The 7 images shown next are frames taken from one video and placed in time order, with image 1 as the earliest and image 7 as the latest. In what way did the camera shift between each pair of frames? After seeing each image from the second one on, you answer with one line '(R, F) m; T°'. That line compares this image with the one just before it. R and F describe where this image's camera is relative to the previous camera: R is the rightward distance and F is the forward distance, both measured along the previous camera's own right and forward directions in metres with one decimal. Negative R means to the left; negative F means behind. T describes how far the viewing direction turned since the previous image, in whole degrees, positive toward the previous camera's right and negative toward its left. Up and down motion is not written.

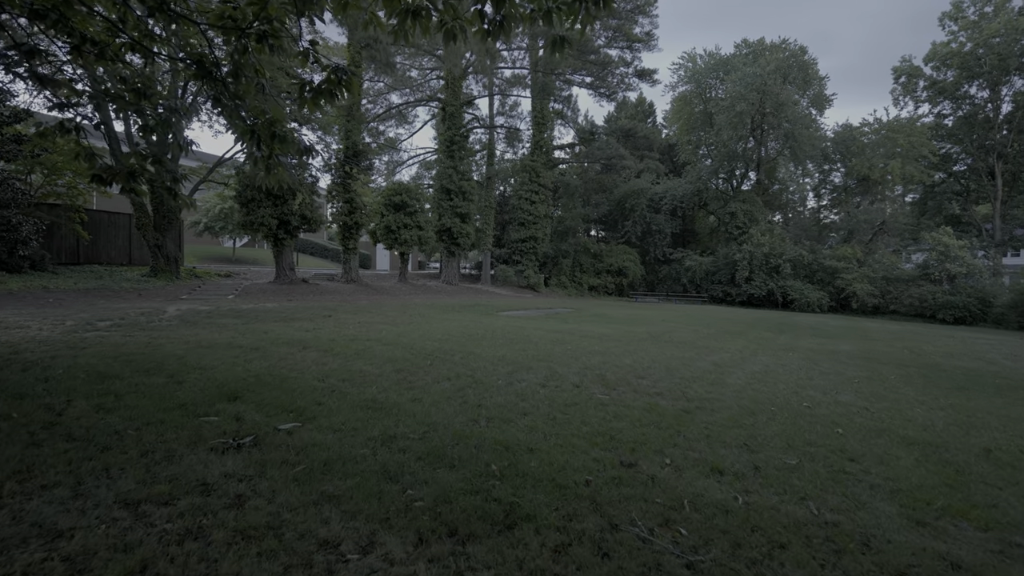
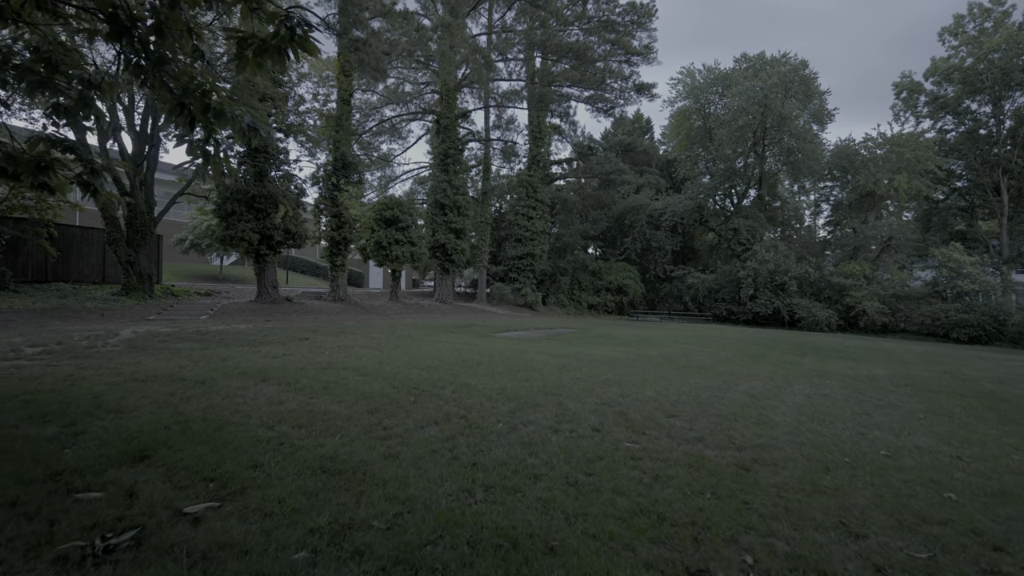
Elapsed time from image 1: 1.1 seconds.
(-0.1, +1.0) m; +1°
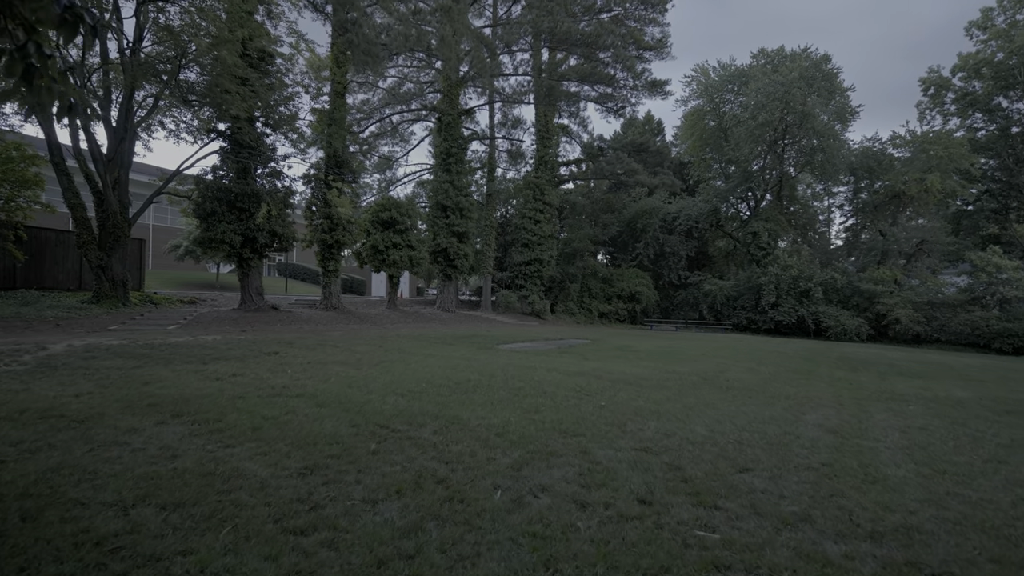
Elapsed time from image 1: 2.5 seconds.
(0.0, +1.4) m; -1°
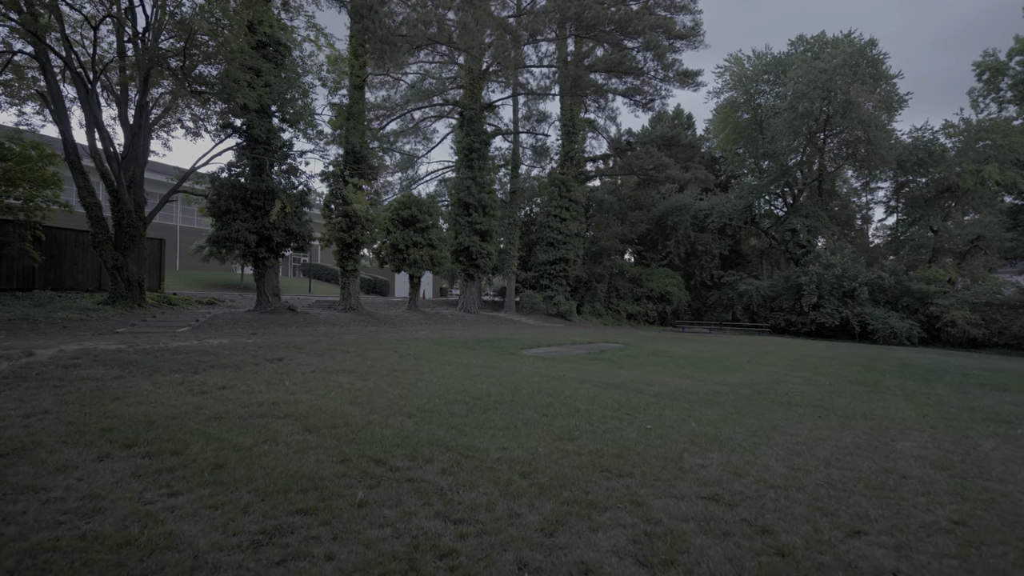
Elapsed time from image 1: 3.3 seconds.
(0.0, +0.8) m; -3°
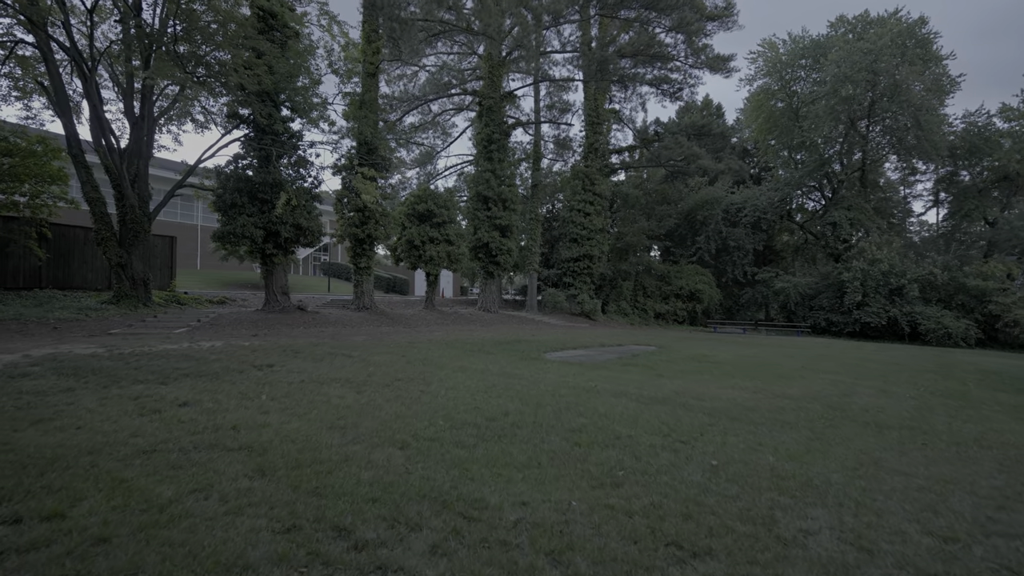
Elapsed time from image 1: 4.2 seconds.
(0.0, +1.0) m; -2°
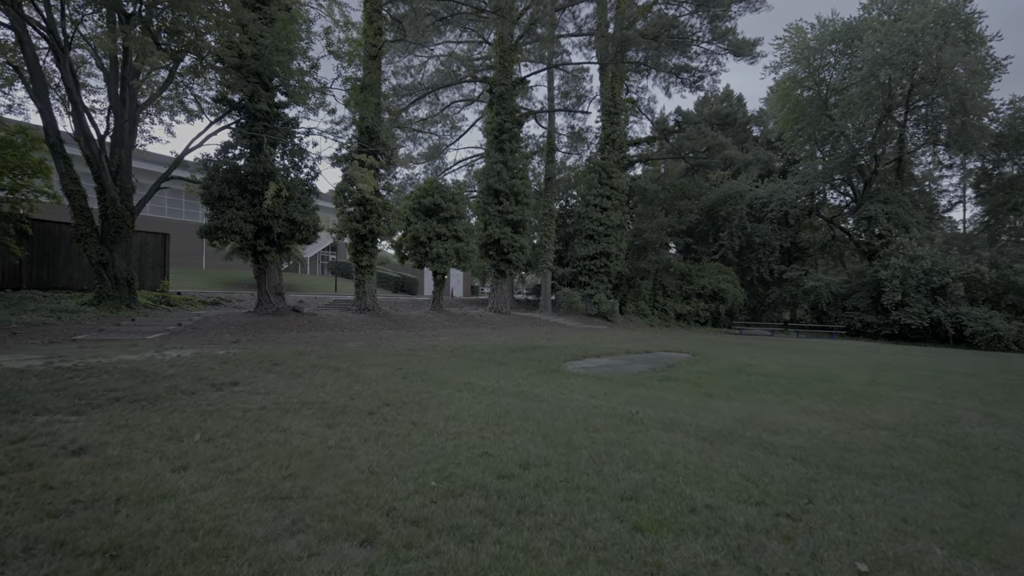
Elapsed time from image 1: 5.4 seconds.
(-0.1, +1.2) m; -1°
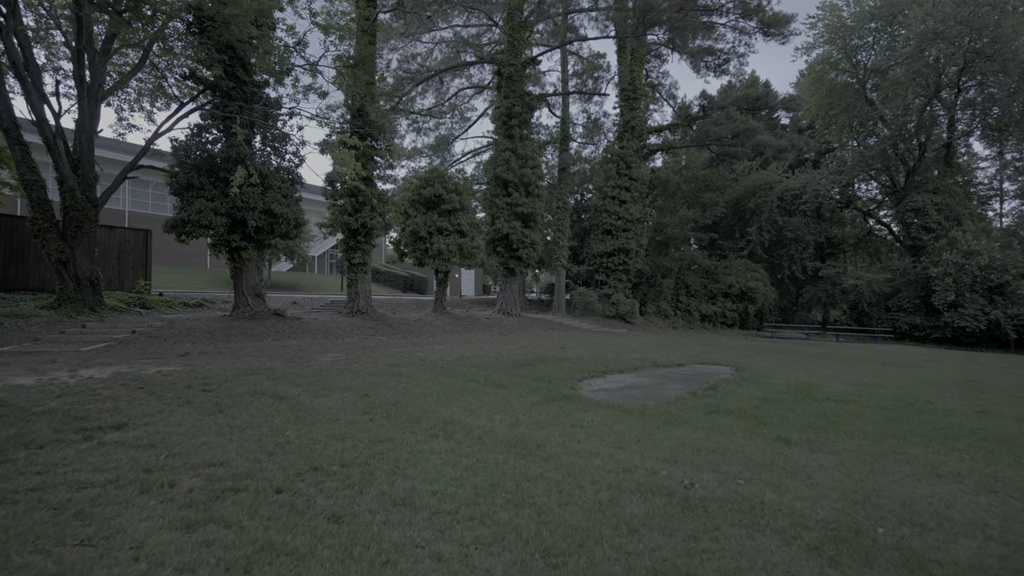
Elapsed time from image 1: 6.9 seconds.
(+0.2, +1.5) m; -2°
